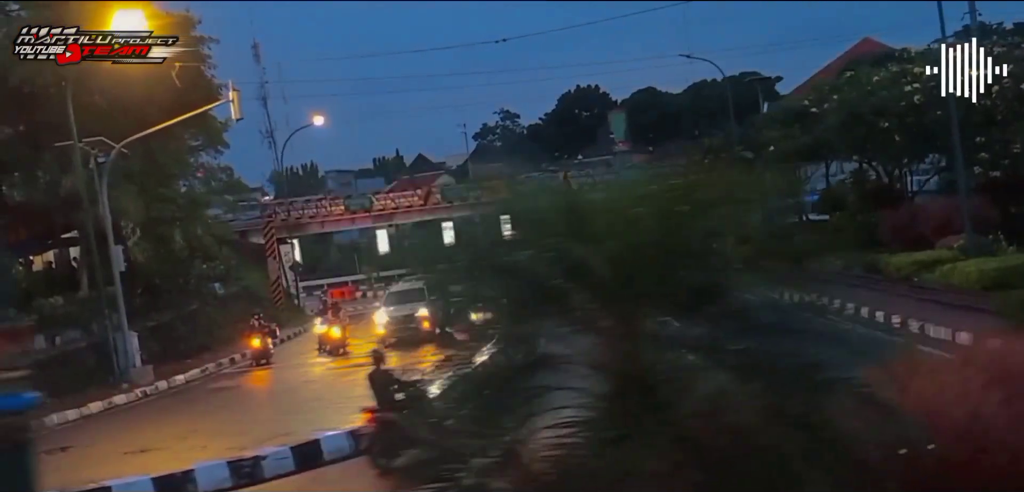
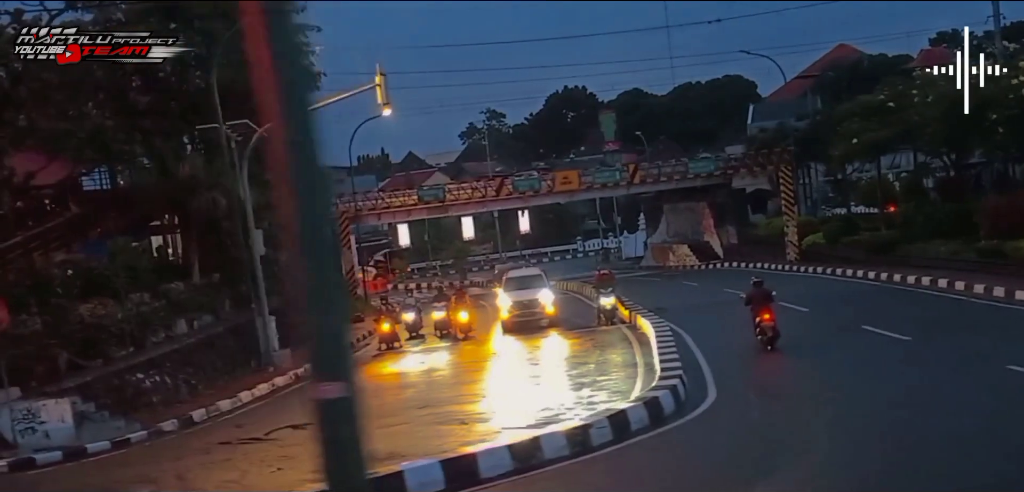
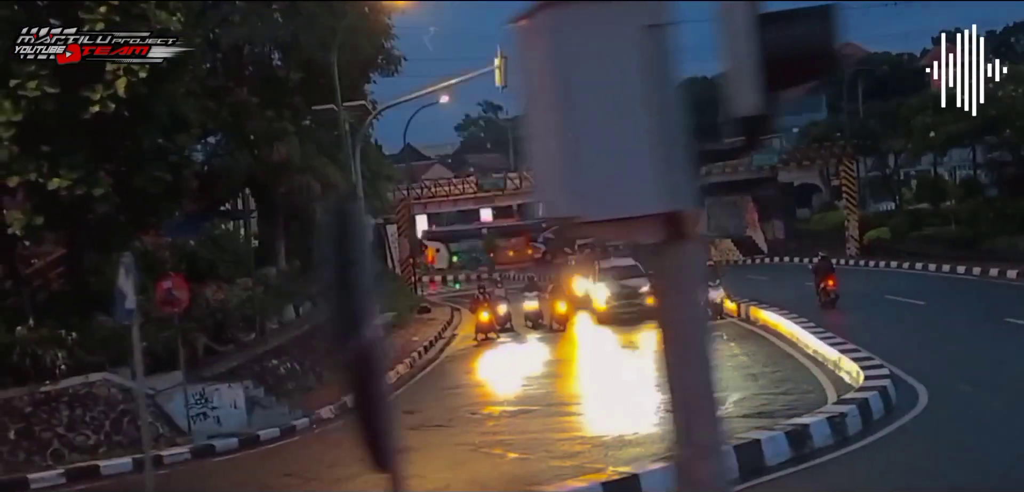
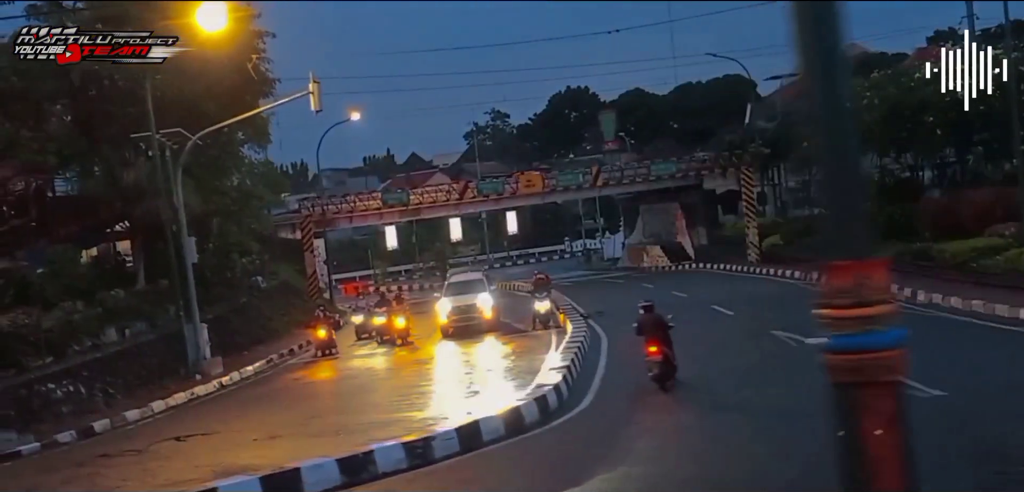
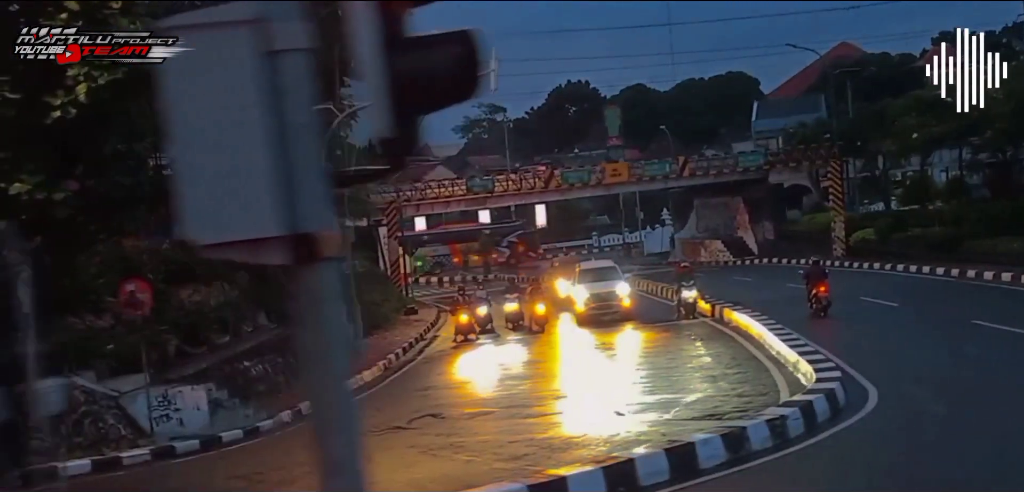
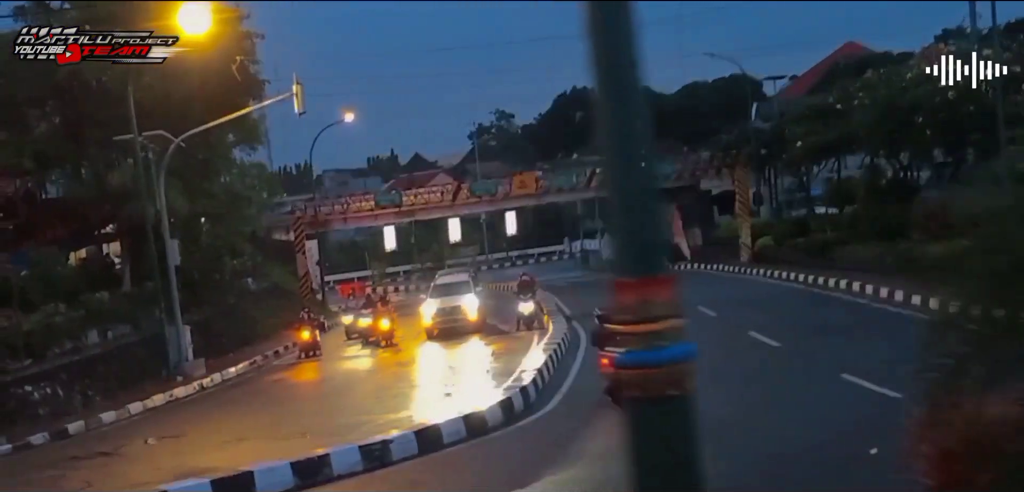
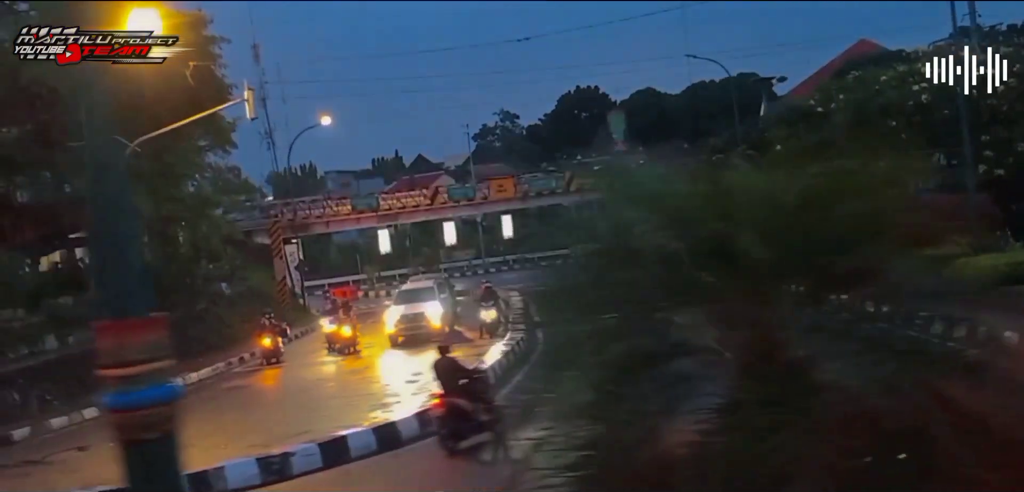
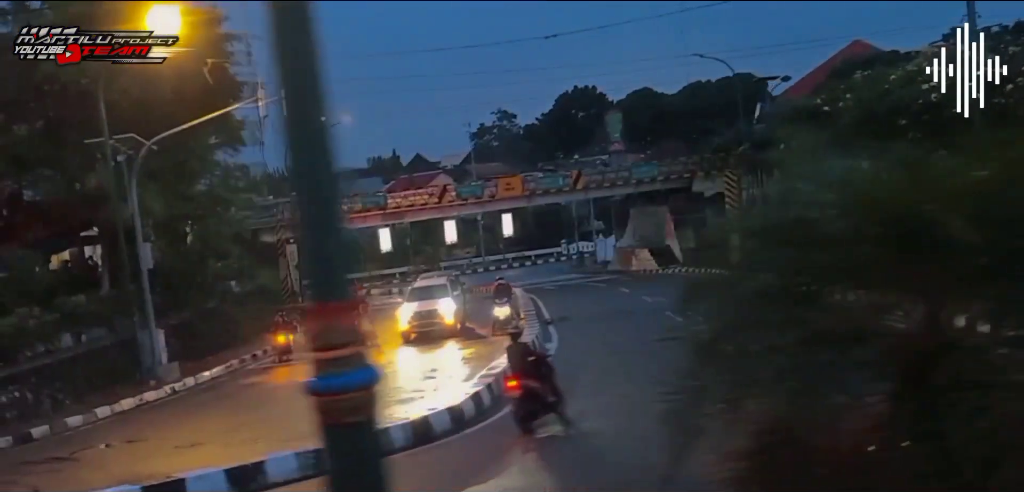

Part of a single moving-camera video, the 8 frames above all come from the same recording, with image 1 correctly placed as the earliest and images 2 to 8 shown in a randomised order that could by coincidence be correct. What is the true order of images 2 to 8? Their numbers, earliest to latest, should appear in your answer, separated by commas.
7, 8, 6, 4, 2, 5, 3
